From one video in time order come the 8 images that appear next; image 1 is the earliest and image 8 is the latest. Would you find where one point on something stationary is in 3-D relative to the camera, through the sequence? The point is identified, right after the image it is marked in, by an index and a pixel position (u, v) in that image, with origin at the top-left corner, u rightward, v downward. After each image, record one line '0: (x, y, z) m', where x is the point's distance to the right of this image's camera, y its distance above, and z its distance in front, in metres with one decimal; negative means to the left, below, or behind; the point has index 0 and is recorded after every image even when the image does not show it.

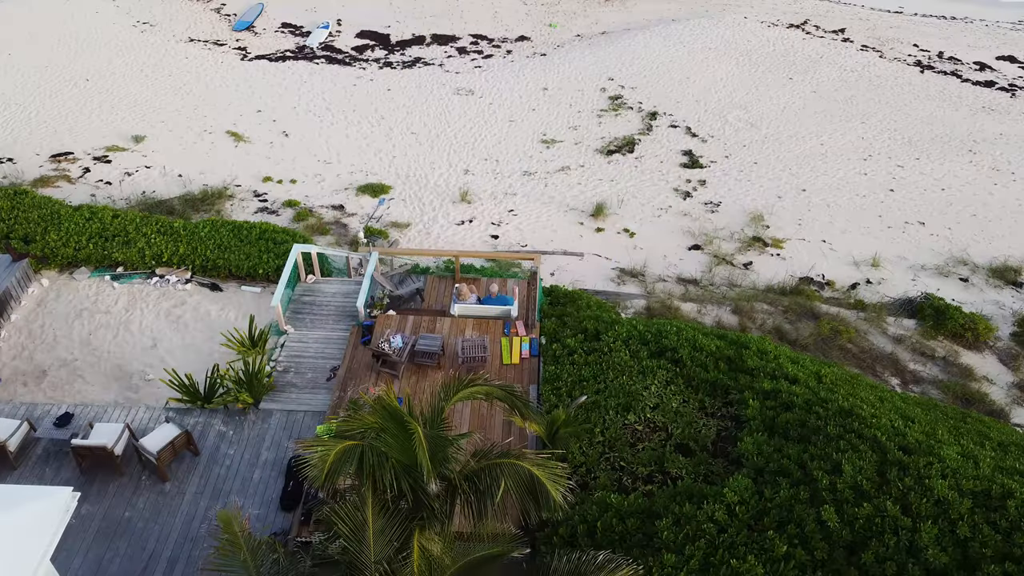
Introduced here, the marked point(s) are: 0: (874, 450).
0: (+3.4, -1.5, +7.5) m
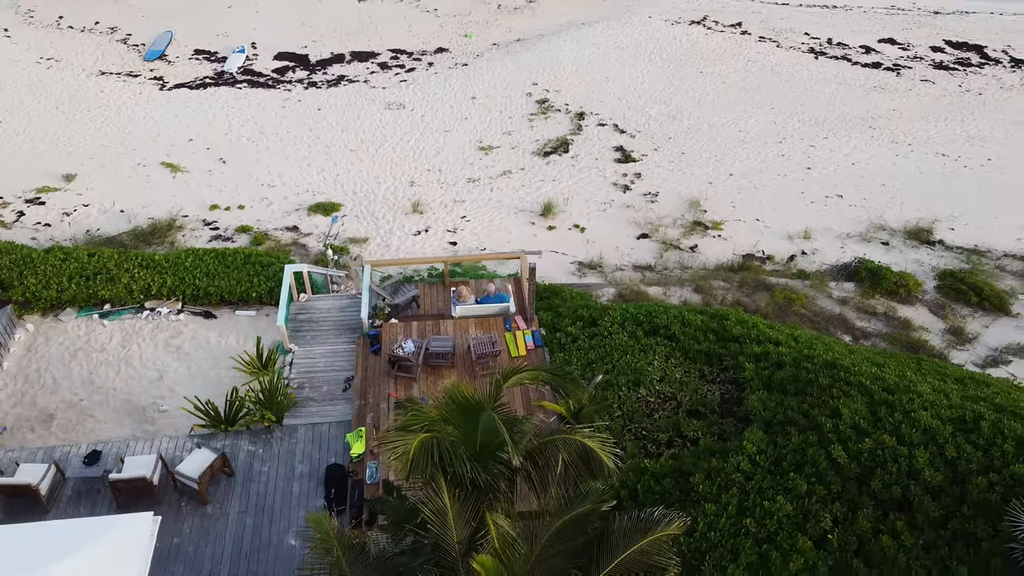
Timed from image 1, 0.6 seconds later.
0: (+3.7, -1.1, +8.5) m
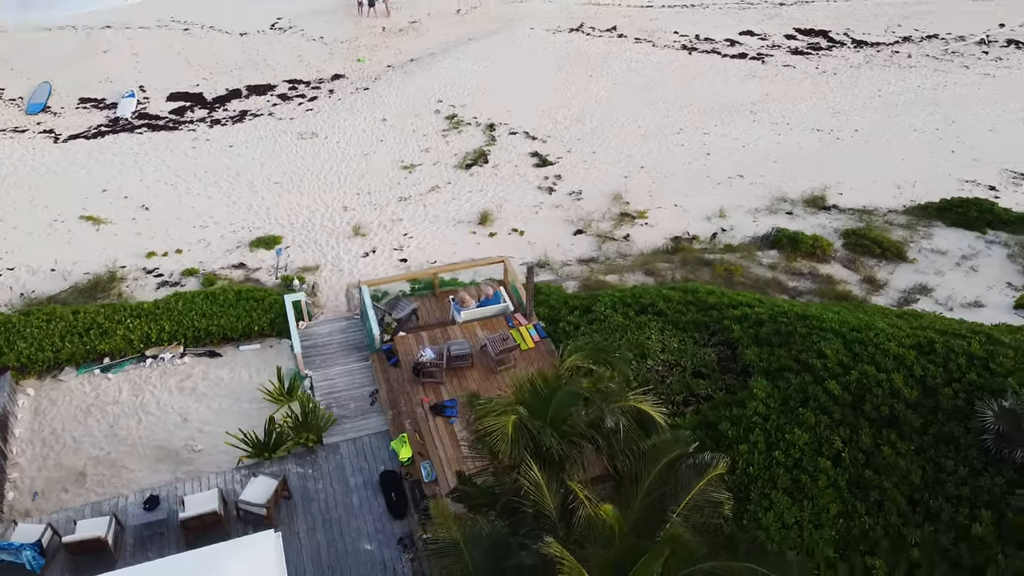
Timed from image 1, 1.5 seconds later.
0: (+4.0, -0.6, +9.9) m
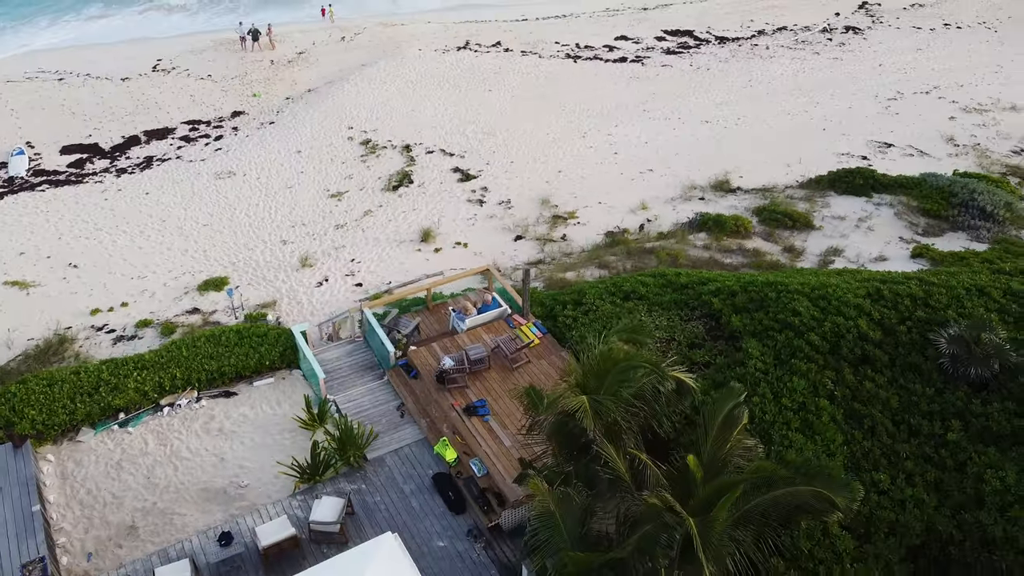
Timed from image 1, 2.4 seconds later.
0: (+4.1, -0.1, +11.4) m
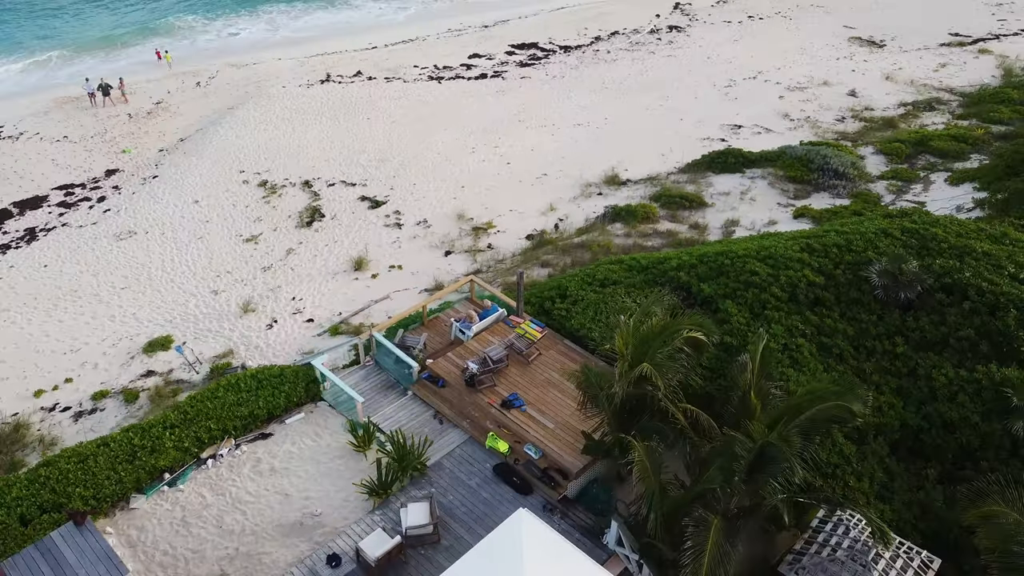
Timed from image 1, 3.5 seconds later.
0: (+3.9, +0.5, +13.4) m
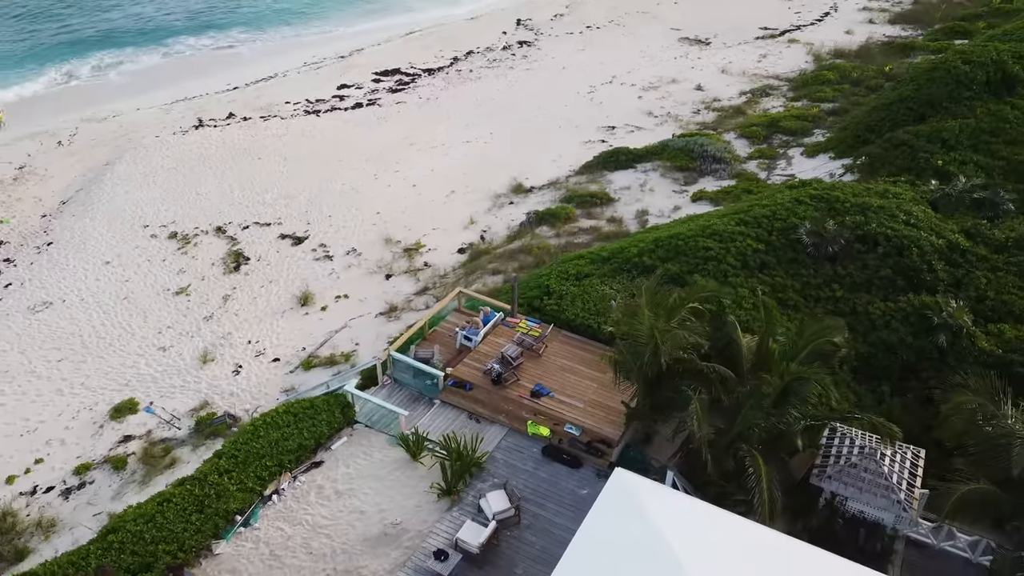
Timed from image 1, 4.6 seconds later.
0: (+3.5, +1.0, +15.3) m
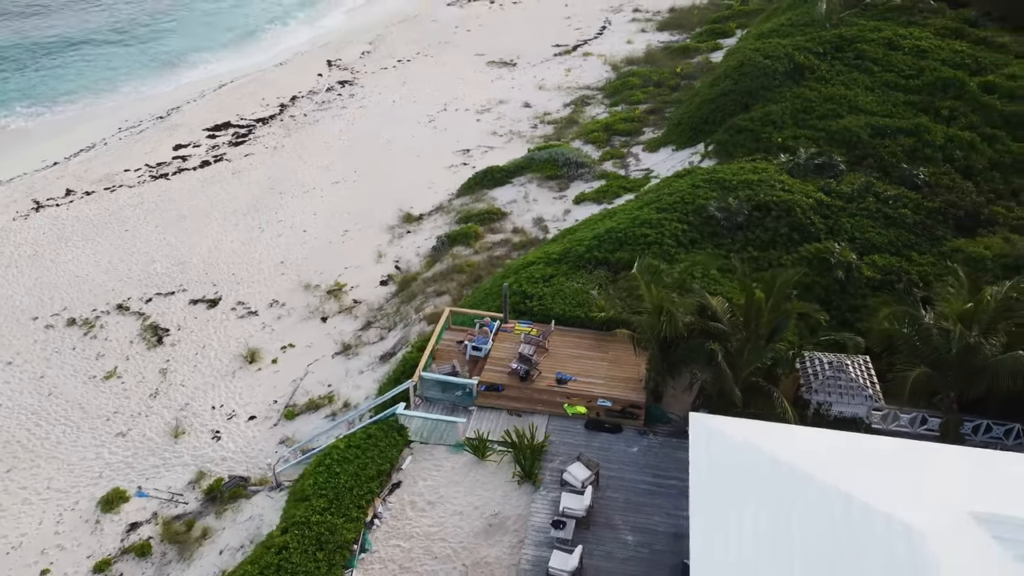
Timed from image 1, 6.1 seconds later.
0: (+2.6, +1.3, +17.9) m
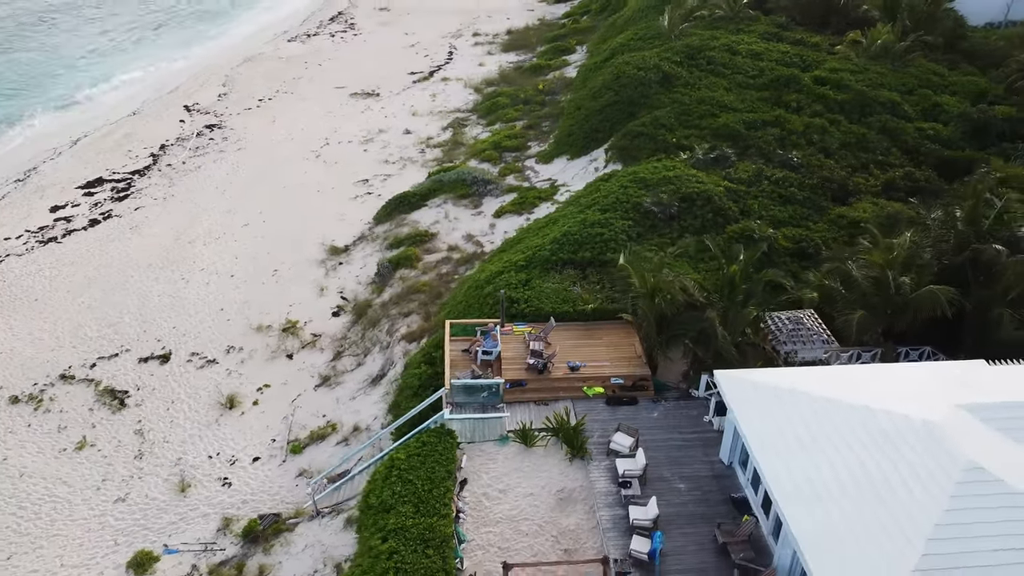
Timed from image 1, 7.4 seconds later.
0: (+1.8, +1.4, +19.9) m
